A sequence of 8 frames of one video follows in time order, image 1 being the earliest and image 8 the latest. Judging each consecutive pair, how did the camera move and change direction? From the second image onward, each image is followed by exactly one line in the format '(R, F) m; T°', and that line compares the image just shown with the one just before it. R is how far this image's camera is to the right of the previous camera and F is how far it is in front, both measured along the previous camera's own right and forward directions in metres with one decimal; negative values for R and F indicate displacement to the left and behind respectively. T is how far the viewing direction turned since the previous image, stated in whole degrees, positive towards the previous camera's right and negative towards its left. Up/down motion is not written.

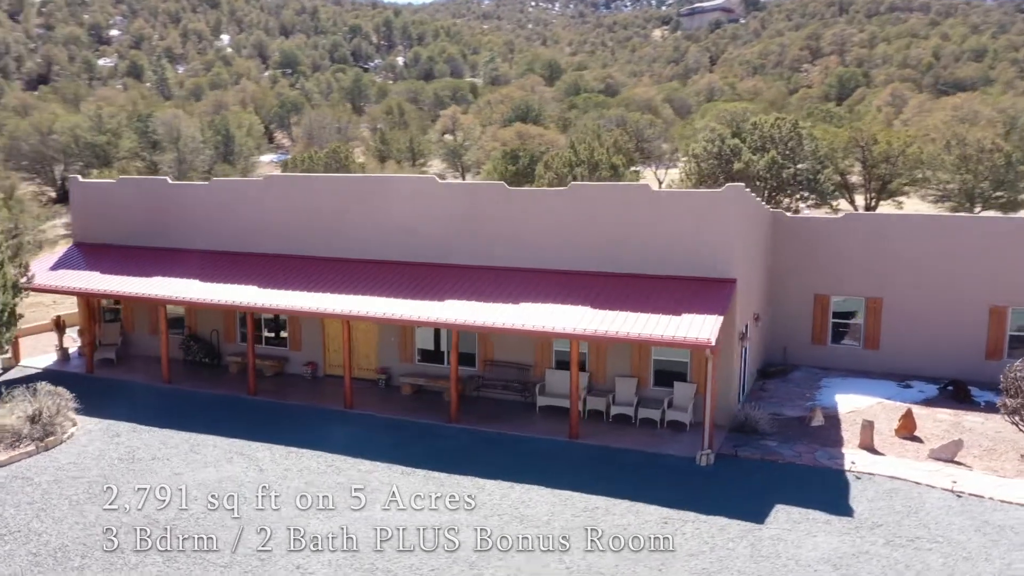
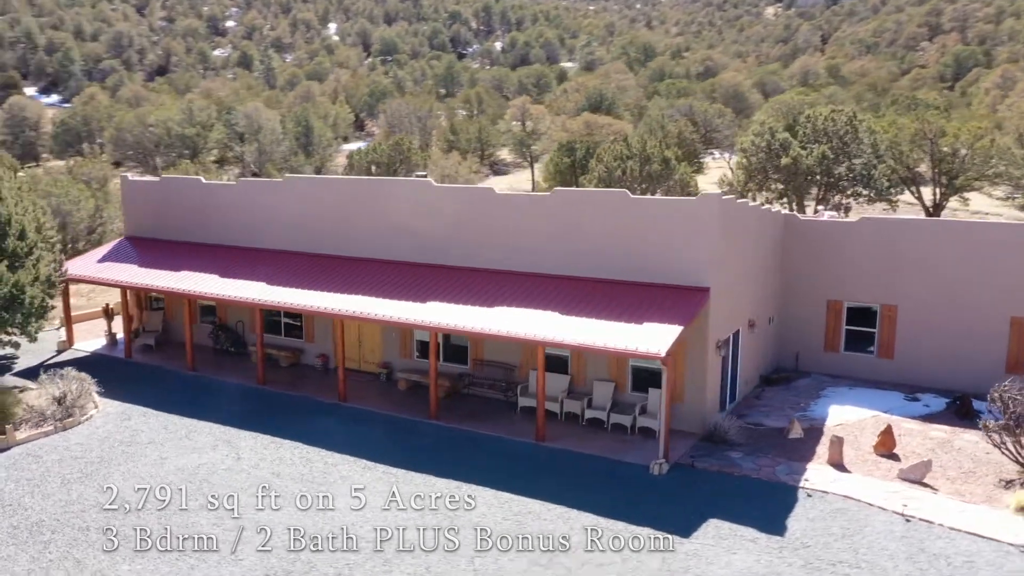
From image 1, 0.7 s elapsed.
(+2.3, -0.2) m; -7°
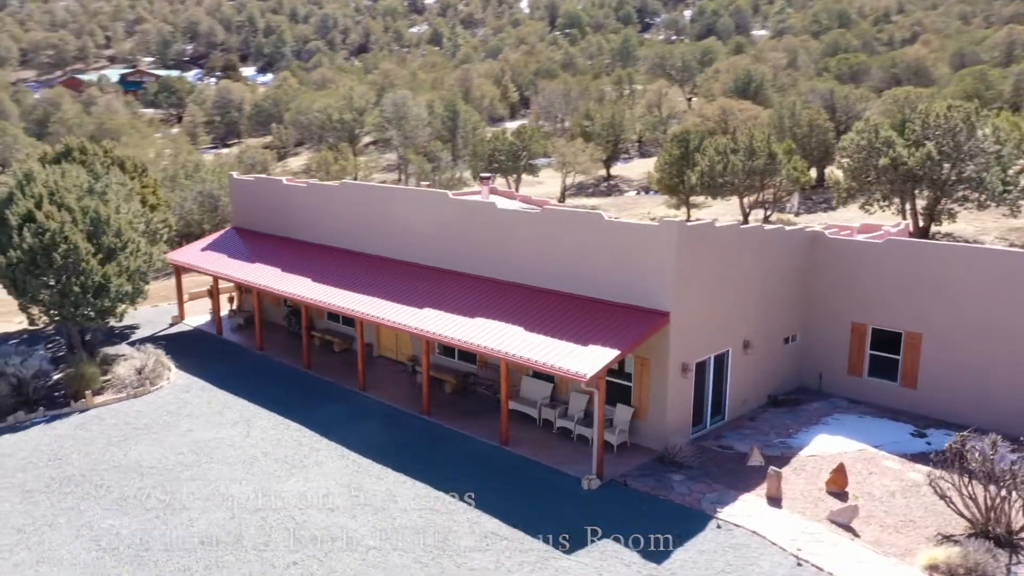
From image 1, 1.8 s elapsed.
(+4.0, -0.5) m; -14°
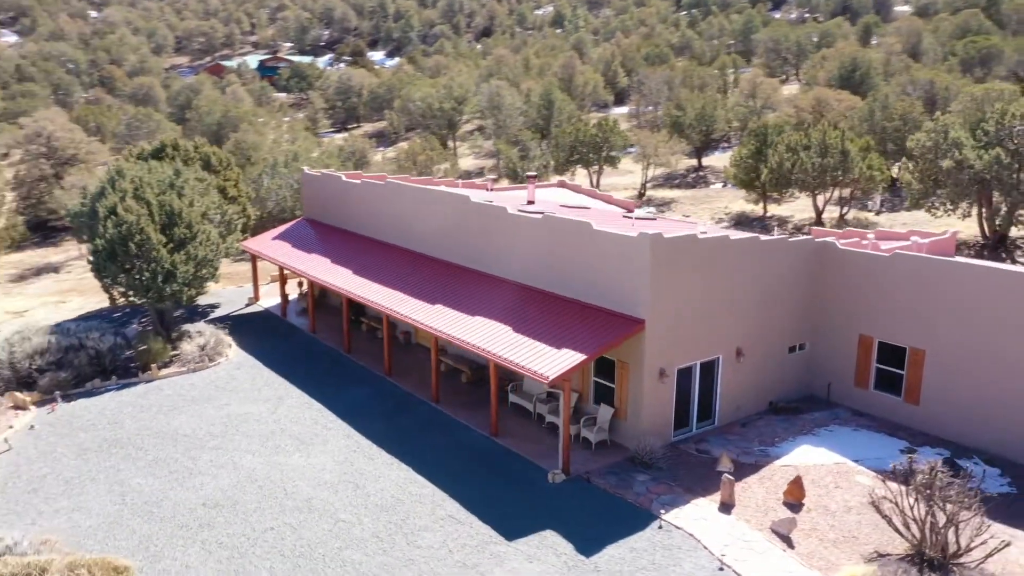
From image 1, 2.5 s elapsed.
(+2.6, -0.8) m; -9°
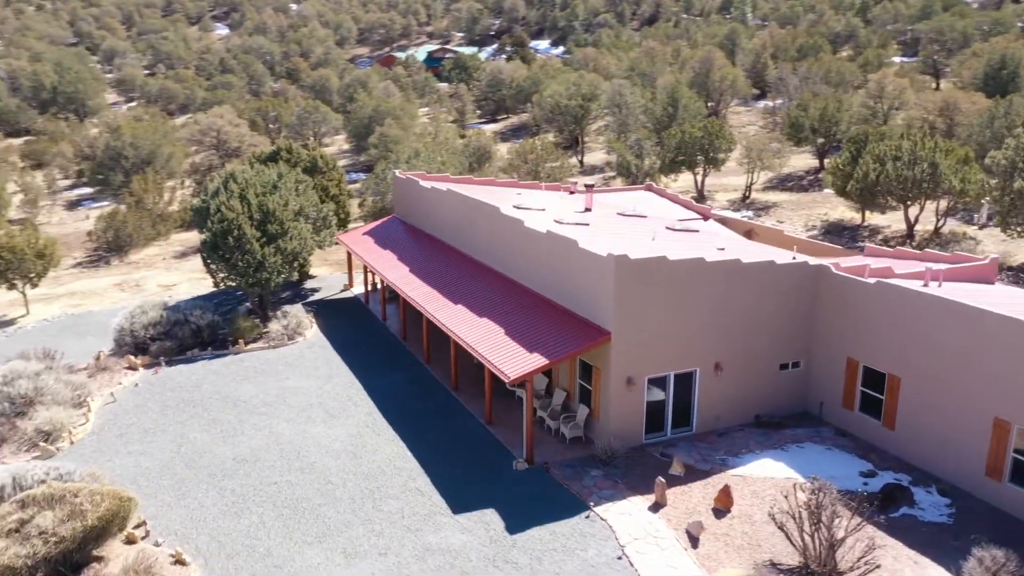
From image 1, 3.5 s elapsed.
(+3.8, -1.6) m; -12°
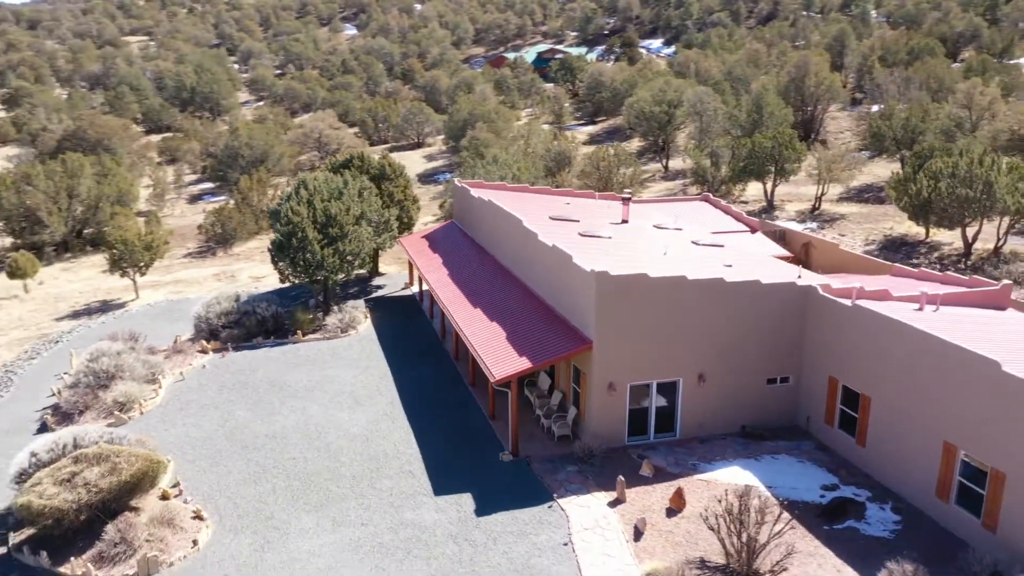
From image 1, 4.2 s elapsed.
(+2.8, -1.6) m; -8°
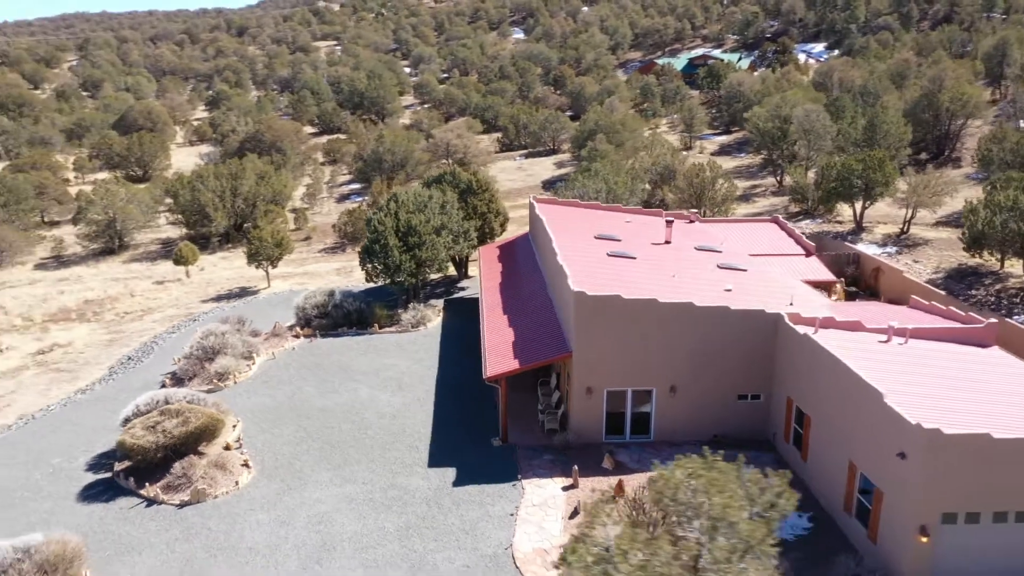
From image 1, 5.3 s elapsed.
(+4.4, -2.9) m; -12°
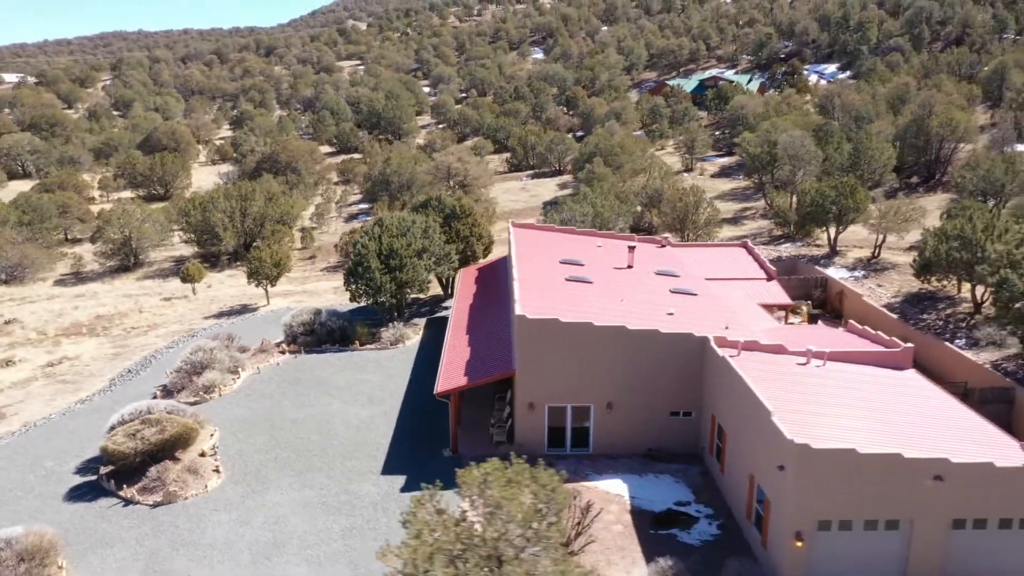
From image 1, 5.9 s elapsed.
(+2.2, -1.8) m; -2°
